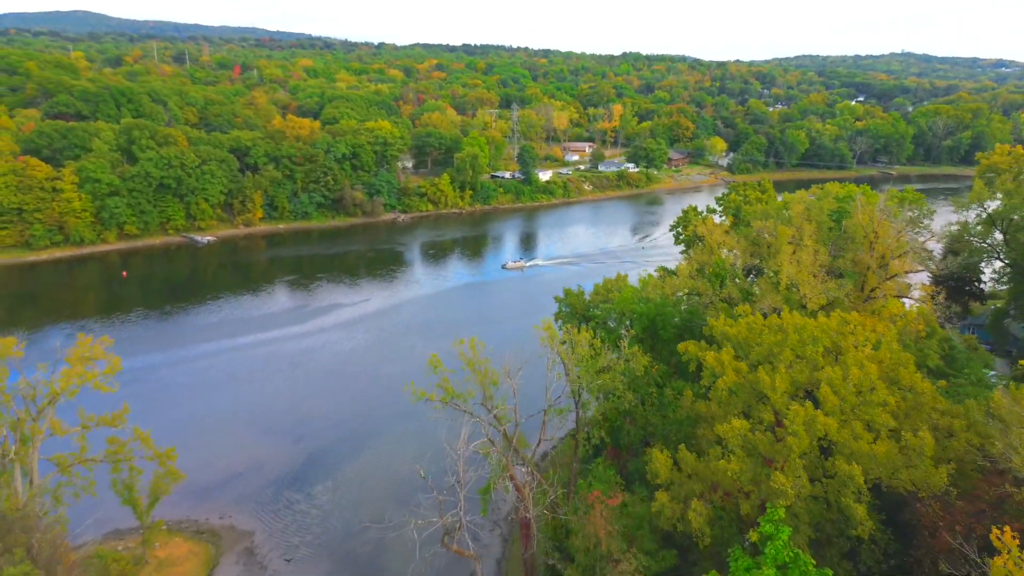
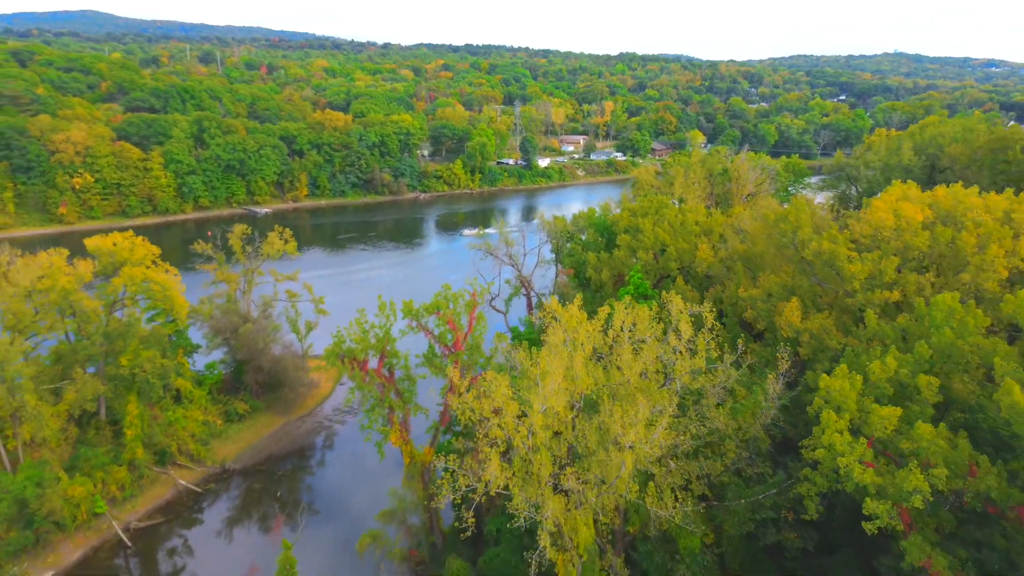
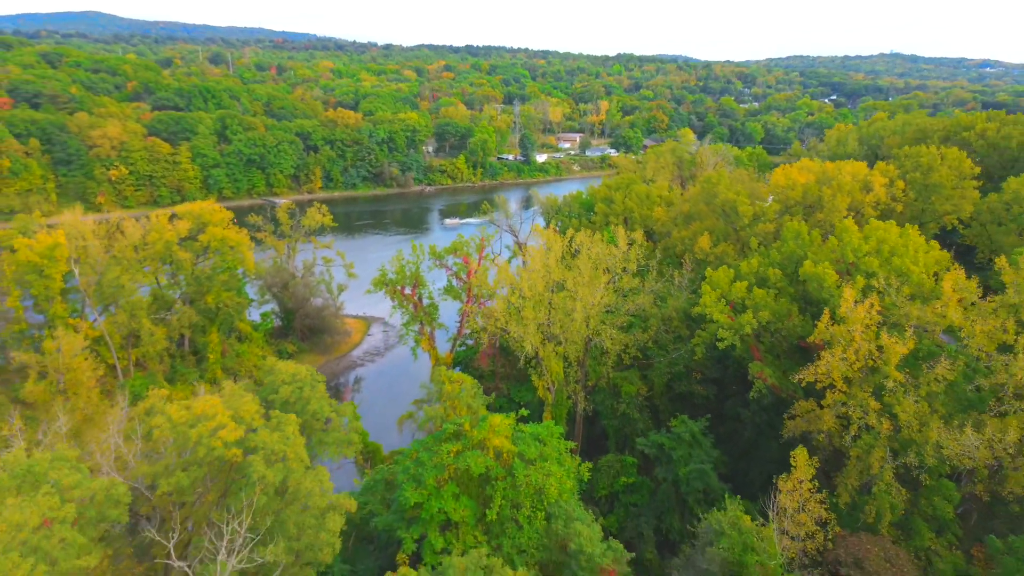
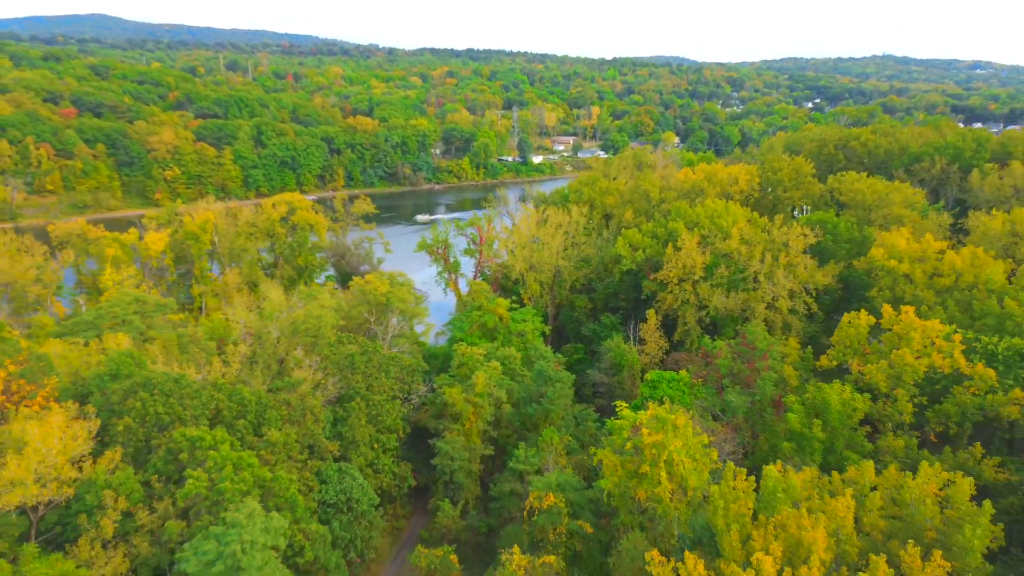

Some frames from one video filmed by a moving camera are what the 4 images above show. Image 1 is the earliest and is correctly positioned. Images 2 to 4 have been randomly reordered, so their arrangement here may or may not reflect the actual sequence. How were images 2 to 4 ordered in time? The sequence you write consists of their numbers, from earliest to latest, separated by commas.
2, 3, 4
